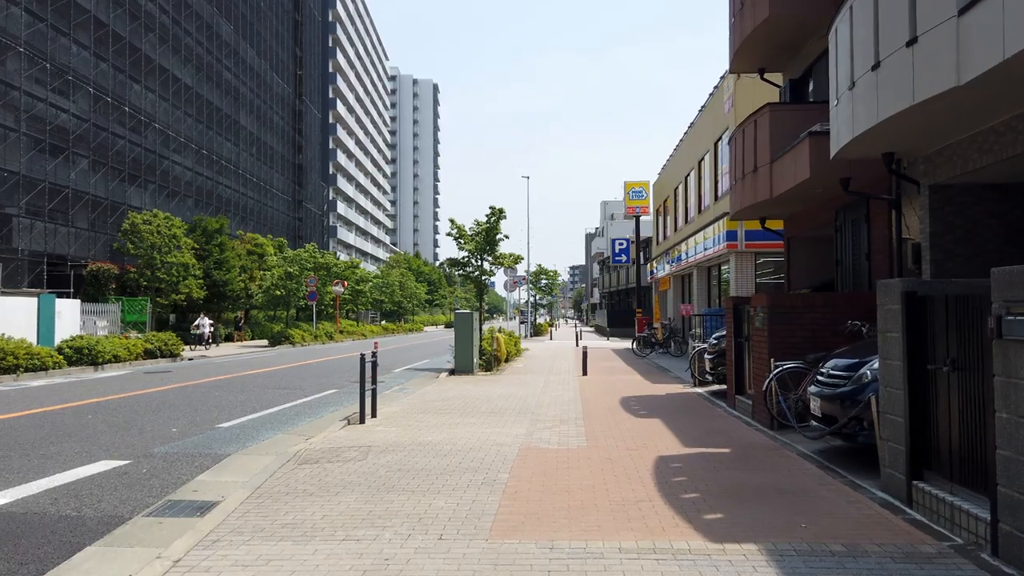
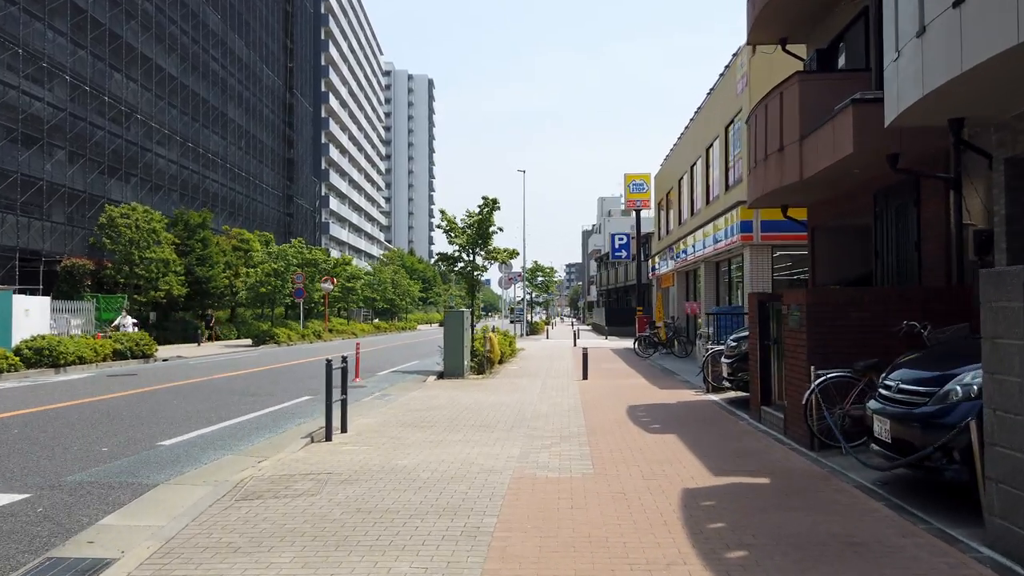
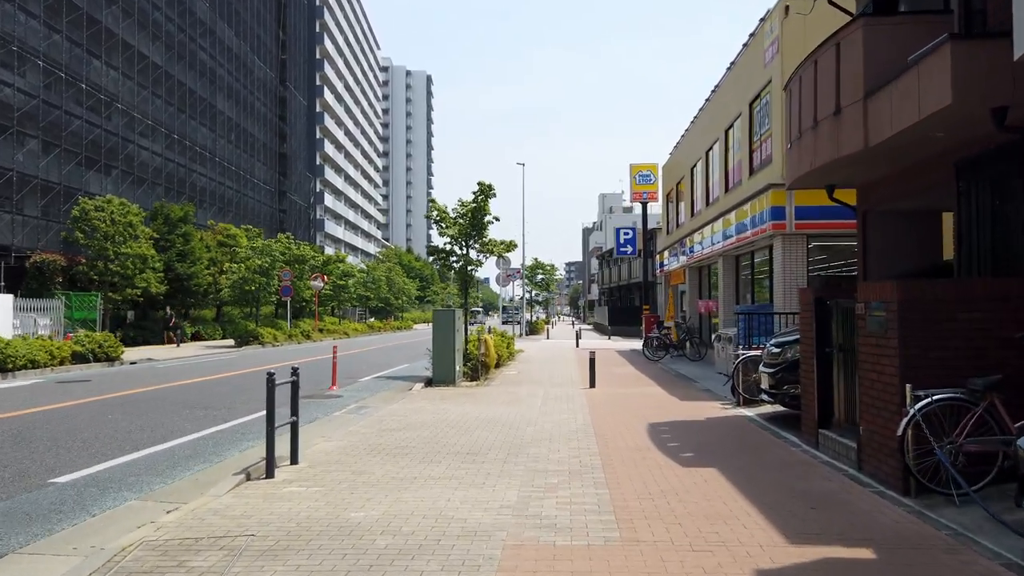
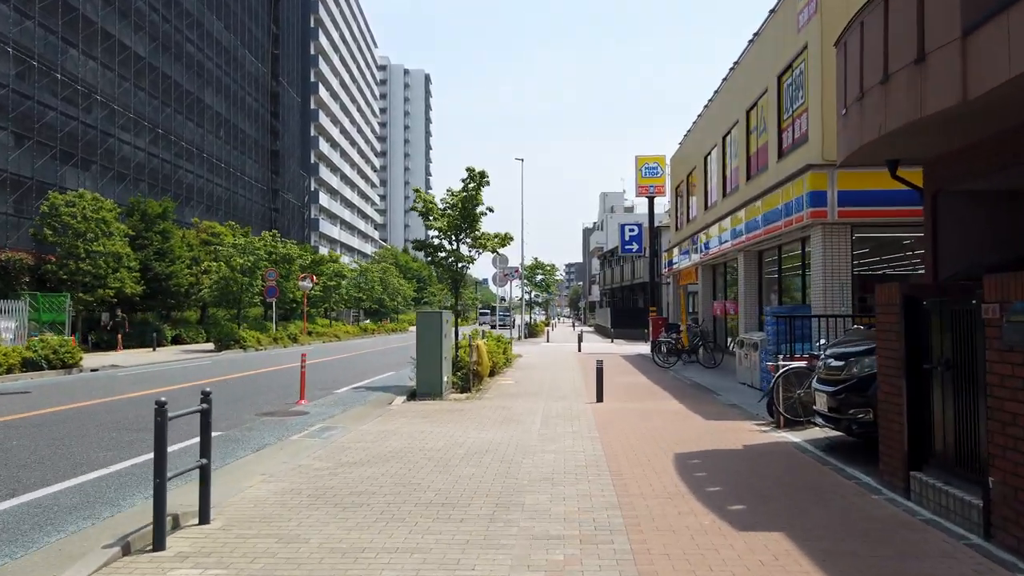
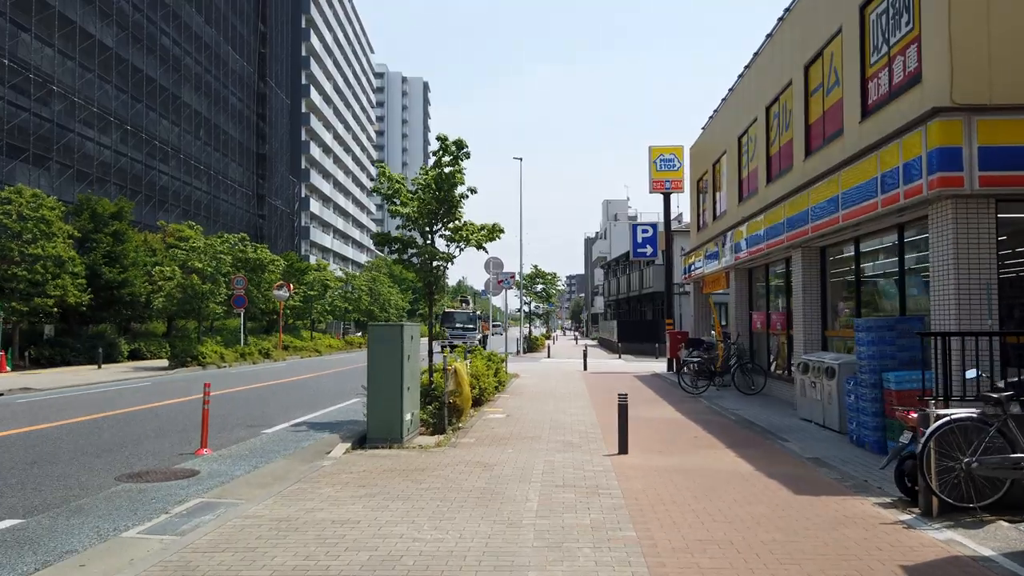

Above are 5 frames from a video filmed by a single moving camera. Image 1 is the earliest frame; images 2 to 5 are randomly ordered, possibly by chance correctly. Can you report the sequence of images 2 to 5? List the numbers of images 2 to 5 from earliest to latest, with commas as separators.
2, 3, 4, 5
